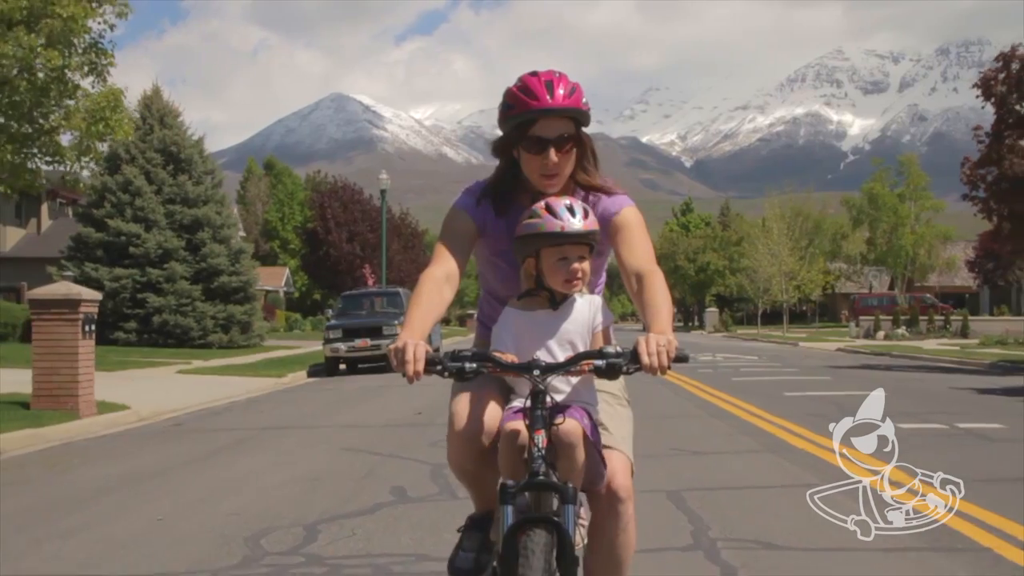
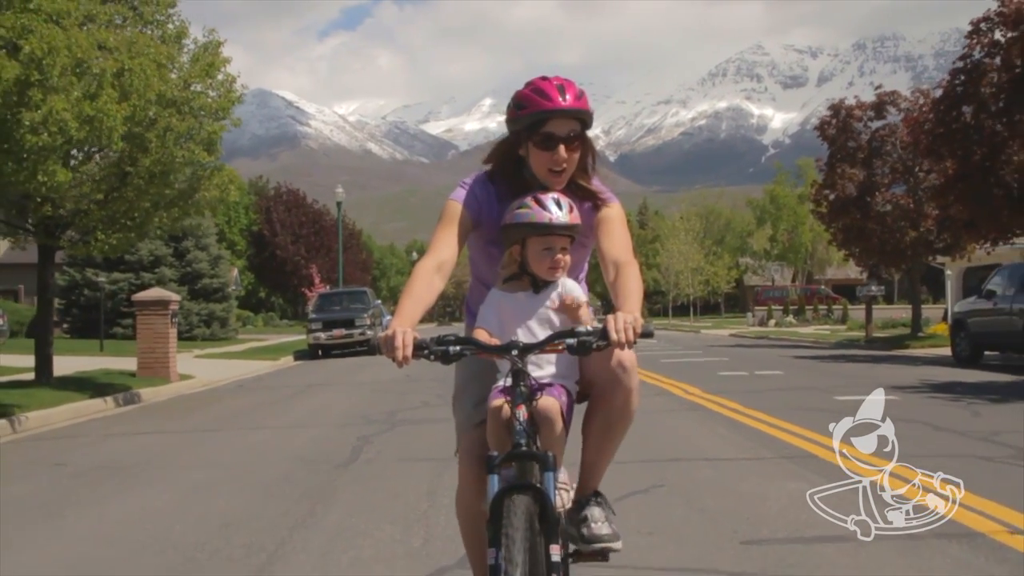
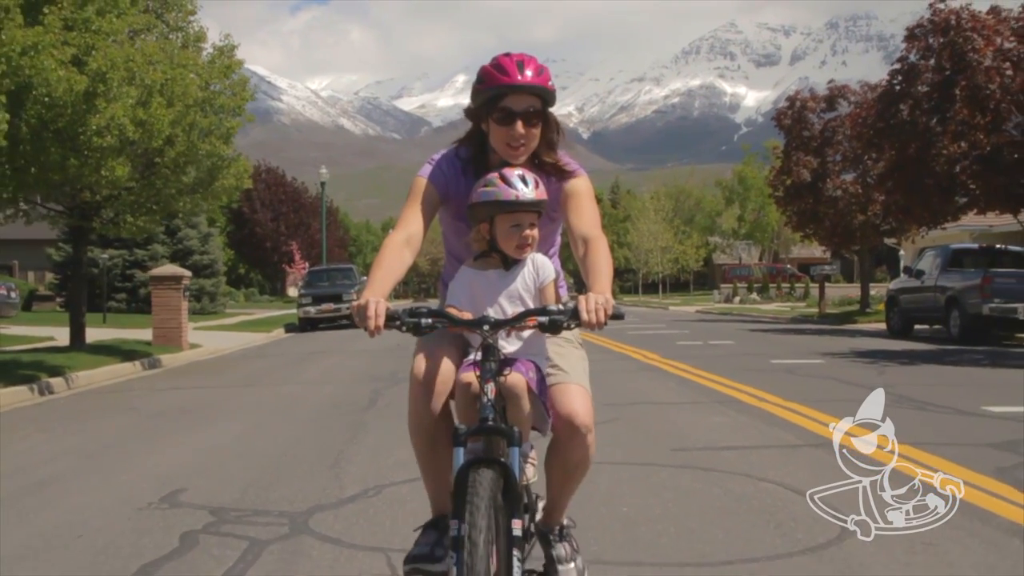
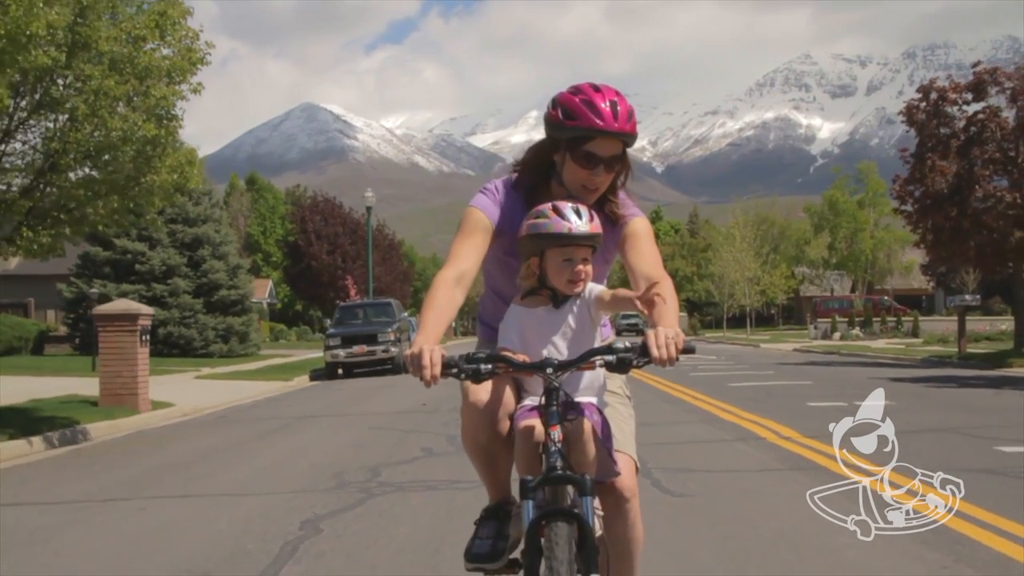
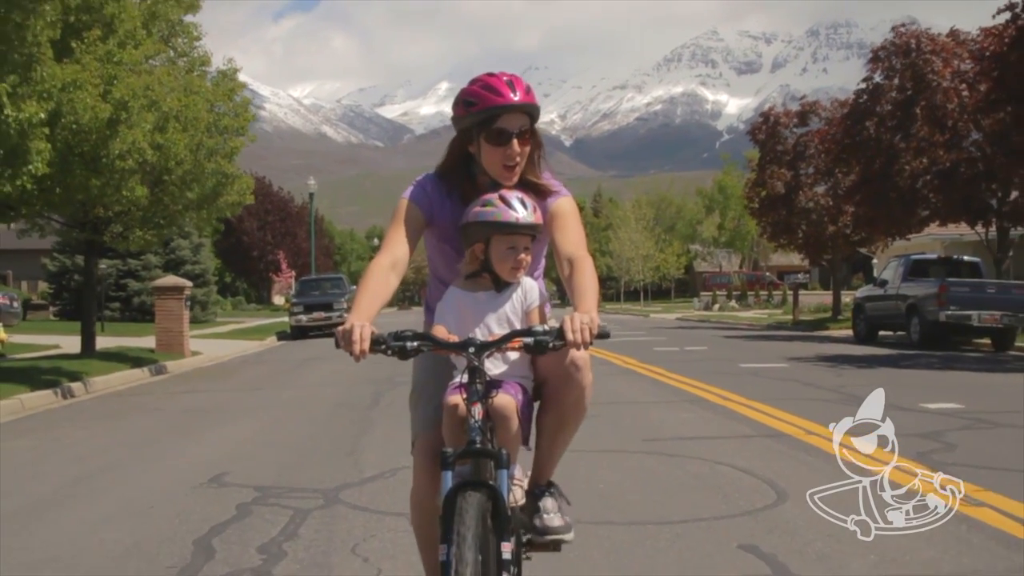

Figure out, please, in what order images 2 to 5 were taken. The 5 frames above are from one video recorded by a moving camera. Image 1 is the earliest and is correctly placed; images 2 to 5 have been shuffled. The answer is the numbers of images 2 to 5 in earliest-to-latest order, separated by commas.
4, 2, 3, 5
